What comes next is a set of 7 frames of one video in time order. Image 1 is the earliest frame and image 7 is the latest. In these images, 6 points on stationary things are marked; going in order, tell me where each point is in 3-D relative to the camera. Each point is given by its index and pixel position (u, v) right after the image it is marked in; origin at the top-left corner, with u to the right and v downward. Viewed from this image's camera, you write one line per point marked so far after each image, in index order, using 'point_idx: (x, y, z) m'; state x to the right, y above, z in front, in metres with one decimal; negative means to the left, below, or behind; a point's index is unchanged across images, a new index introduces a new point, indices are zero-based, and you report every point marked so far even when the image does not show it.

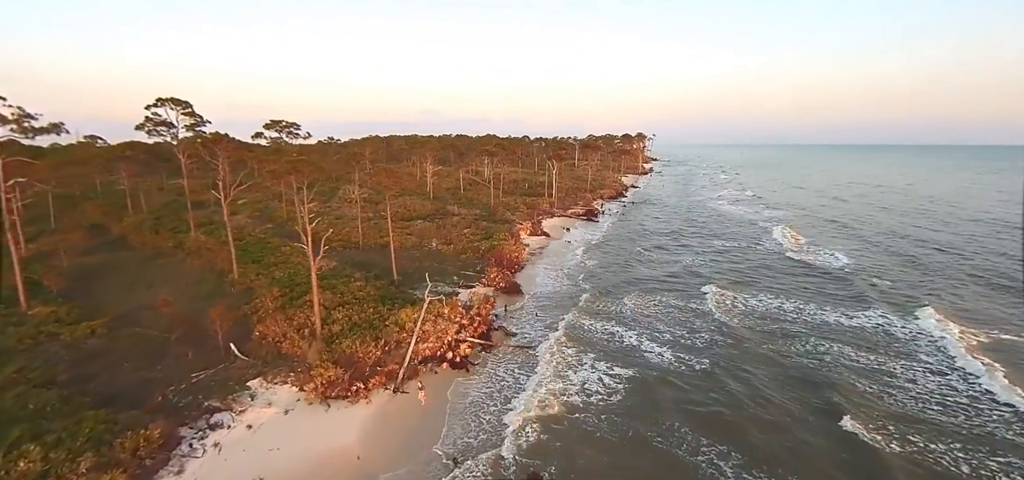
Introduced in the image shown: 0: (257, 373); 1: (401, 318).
0: (-9.0, -4.7, +16.4) m
1: (-4.4, -3.1, +18.3) m
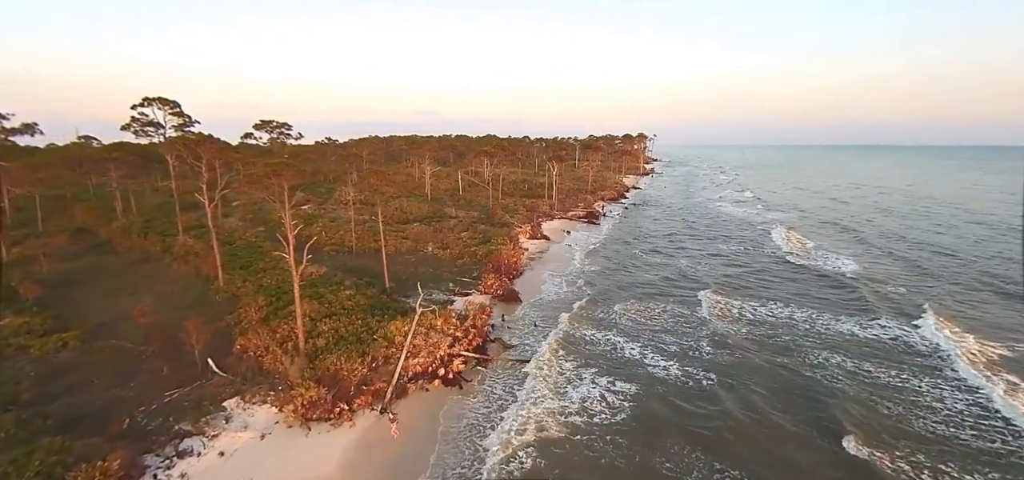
0: (-9.1, -5.0, +15.3) m
1: (-4.5, -3.4, +17.2) m
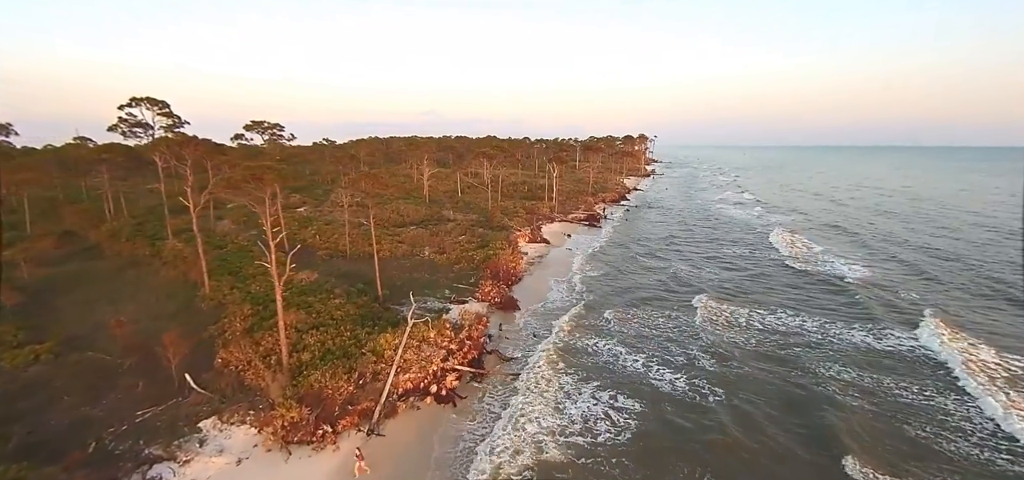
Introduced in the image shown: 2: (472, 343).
0: (-9.2, -5.2, +14.3) m
1: (-4.6, -3.6, +16.2) m
2: (-1.6, -4.1, +18.4) m
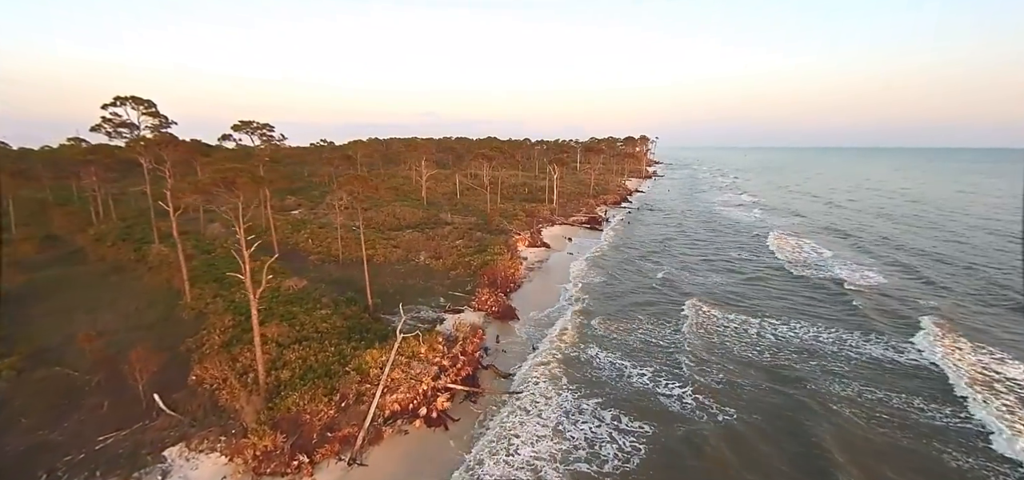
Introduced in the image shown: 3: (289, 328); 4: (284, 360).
0: (-9.3, -5.5, +13.0) m
1: (-4.7, -3.9, +15.0) m
2: (-1.7, -4.3, +17.2) m
3: (-8.4, -3.3, +17.6) m
4: (-7.5, -3.9, +15.4) m
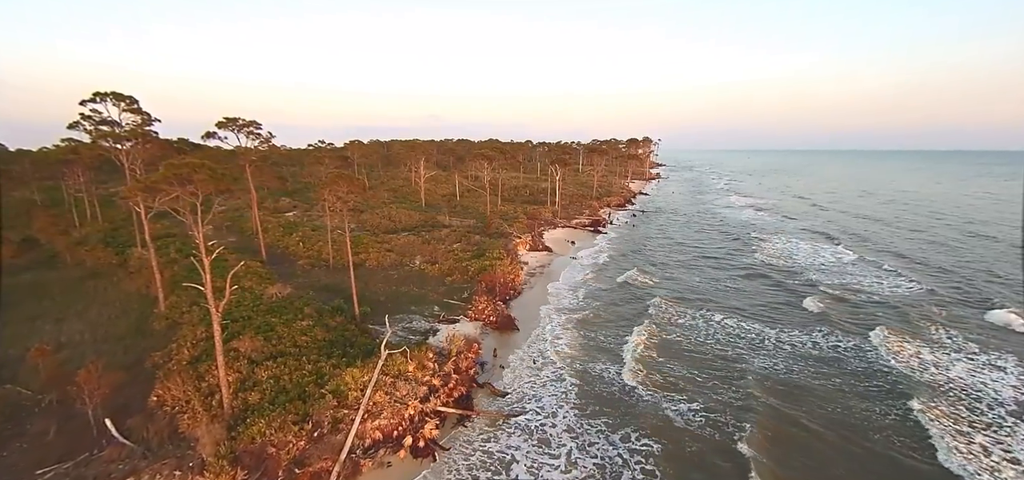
0: (-9.4, -5.6, +11.4) m
1: (-4.8, -4.1, +13.4) m
2: (-1.7, -4.5, +15.5) m
3: (-8.4, -3.5, +16.0) m
4: (-7.5, -4.1, +13.7) m
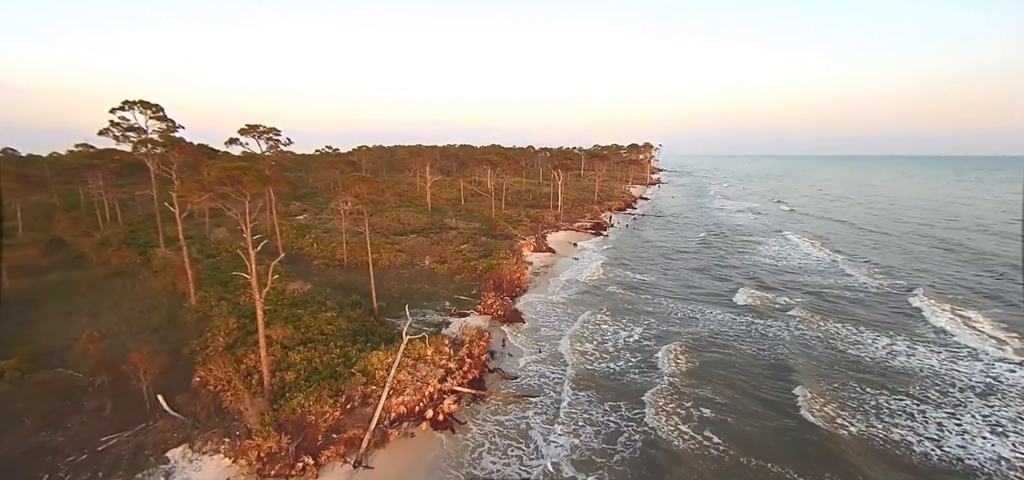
0: (-9.1, -5.4, +12.9) m
1: (-4.5, -3.9, +14.8) m
2: (-1.4, -4.4, +16.9) m
3: (-8.1, -3.4, +17.5) m
4: (-7.2, -3.9, +15.2) m
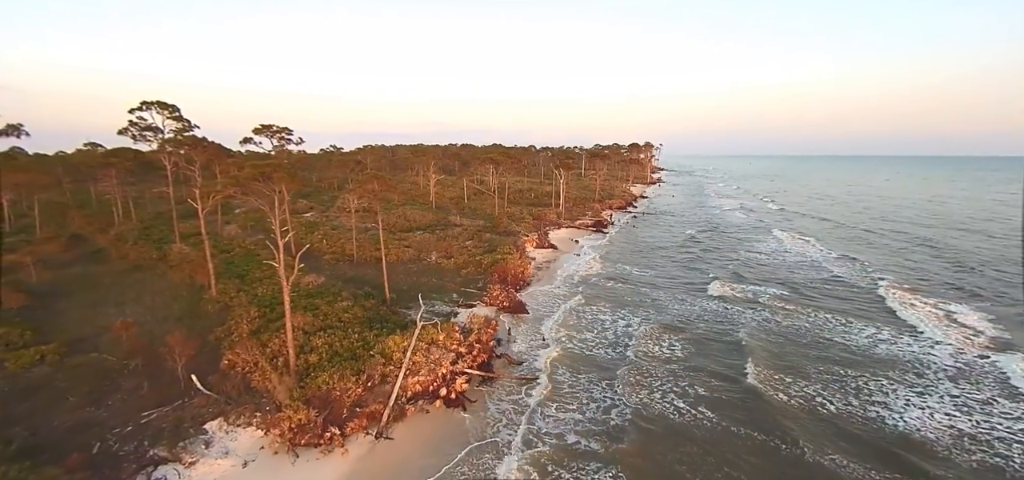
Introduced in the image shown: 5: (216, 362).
0: (-8.8, -5.2, +14.0) m
1: (-4.2, -3.6, +15.9) m
2: (-1.2, -4.1, +18.1) m
3: (-7.9, -3.1, +18.6) m
4: (-7.0, -3.7, +16.3) m
5: (-10.5, -4.3, +16.8) m
